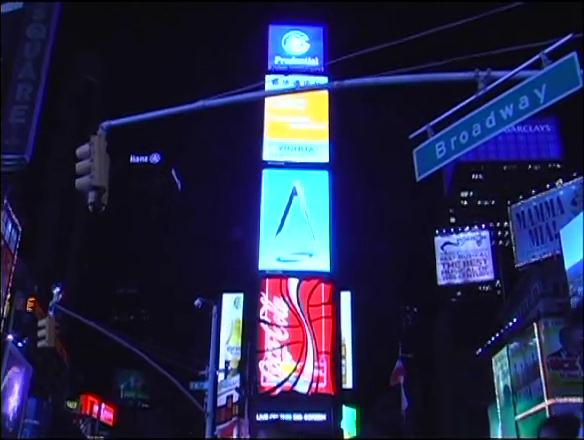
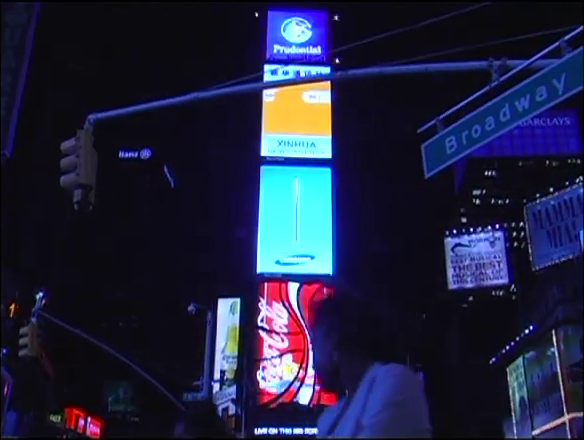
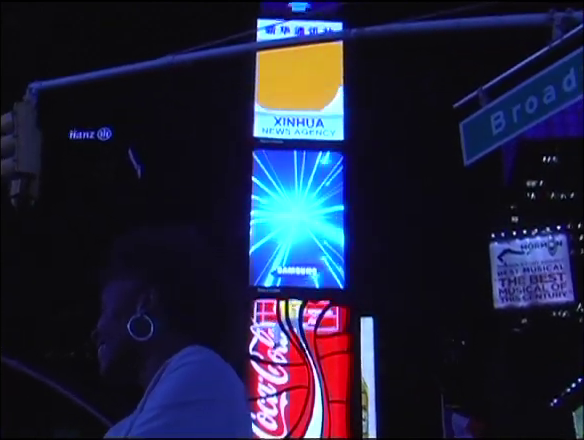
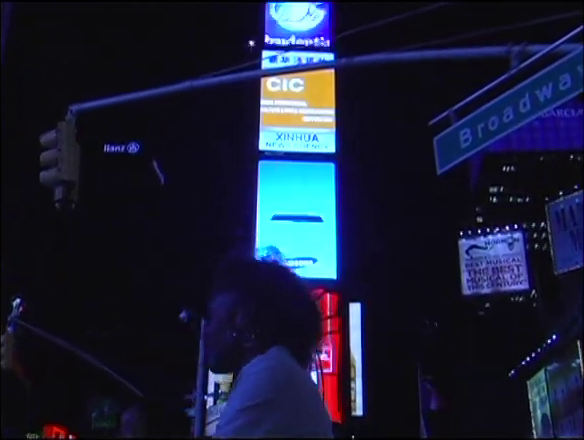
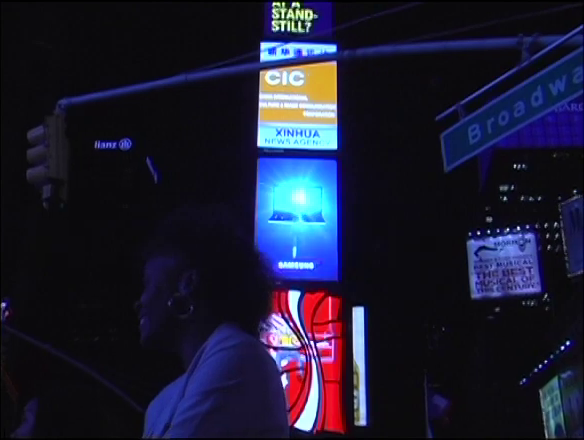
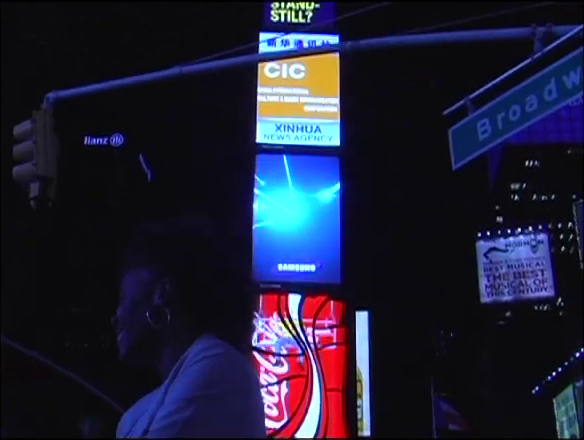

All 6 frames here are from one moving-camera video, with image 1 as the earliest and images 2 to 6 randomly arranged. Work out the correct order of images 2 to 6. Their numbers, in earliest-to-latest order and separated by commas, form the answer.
2, 4, 5, 6, 3
